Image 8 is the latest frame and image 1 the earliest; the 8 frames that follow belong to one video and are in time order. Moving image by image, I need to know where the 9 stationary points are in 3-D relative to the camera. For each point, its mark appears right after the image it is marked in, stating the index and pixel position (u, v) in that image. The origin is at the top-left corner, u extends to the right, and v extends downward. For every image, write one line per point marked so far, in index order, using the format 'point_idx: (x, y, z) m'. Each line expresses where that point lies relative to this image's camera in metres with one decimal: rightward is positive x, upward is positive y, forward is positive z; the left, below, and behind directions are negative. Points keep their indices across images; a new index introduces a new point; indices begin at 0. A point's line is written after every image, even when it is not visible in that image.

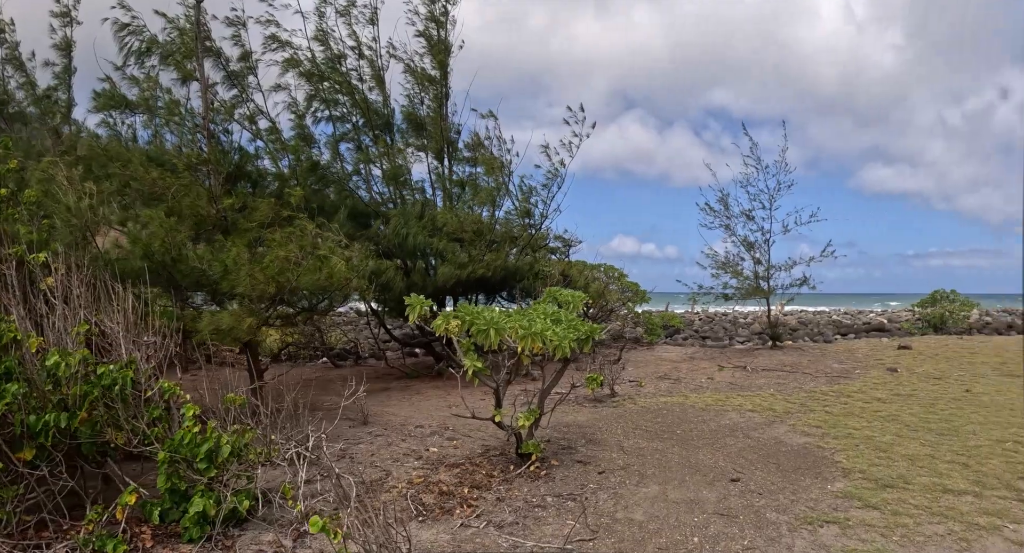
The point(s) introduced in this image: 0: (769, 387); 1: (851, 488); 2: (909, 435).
0: (+3.4, -1.5, +6.9) m
1: (+2.6, -1.7, +4.0) m
2: (+3.5, -1.4, +4.5) m
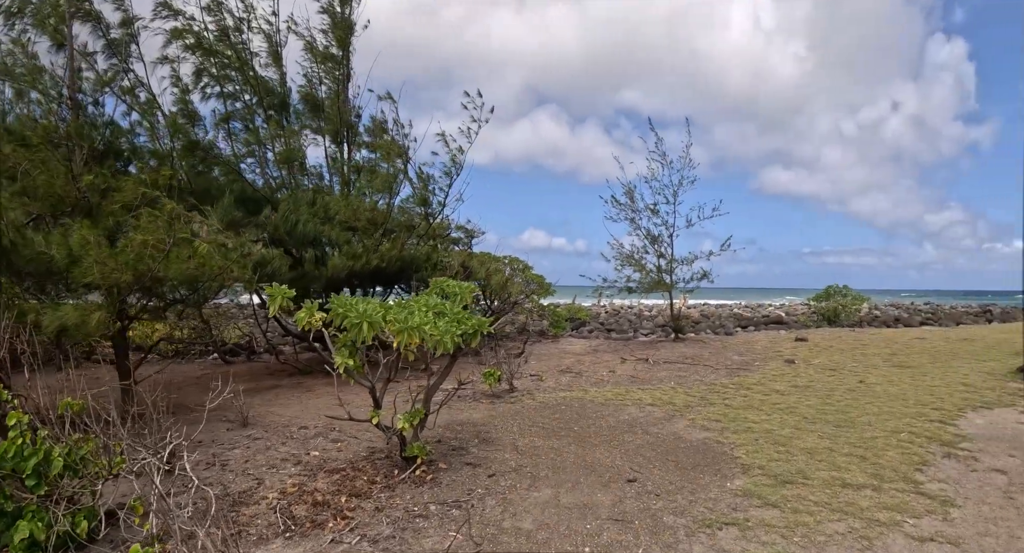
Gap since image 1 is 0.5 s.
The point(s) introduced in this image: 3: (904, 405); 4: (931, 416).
0: (+2.0, -1.3, +6.6) m
1: (+1.7, -1.5, +3.6) m
2: (+2.5, -1.3, +4.3) m
3: (+3.4, -1.1, +4.5) m
4: (+3.4, -1.1, +4.1) m
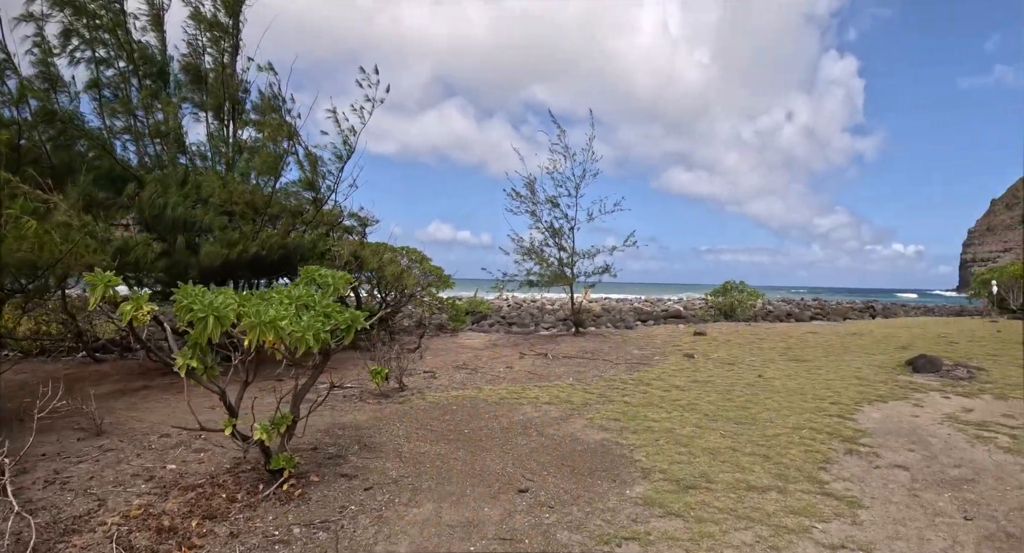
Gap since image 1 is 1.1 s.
0: (+0.7, -1.2, +6.2) m
1: (+0.9, -1.4, +3.2) m
2: (+1.6, -1.2, +4.0) m
3: (+2.5, -1.0, +4.3) m
4: (+2.5, -1.1, +4.0) m
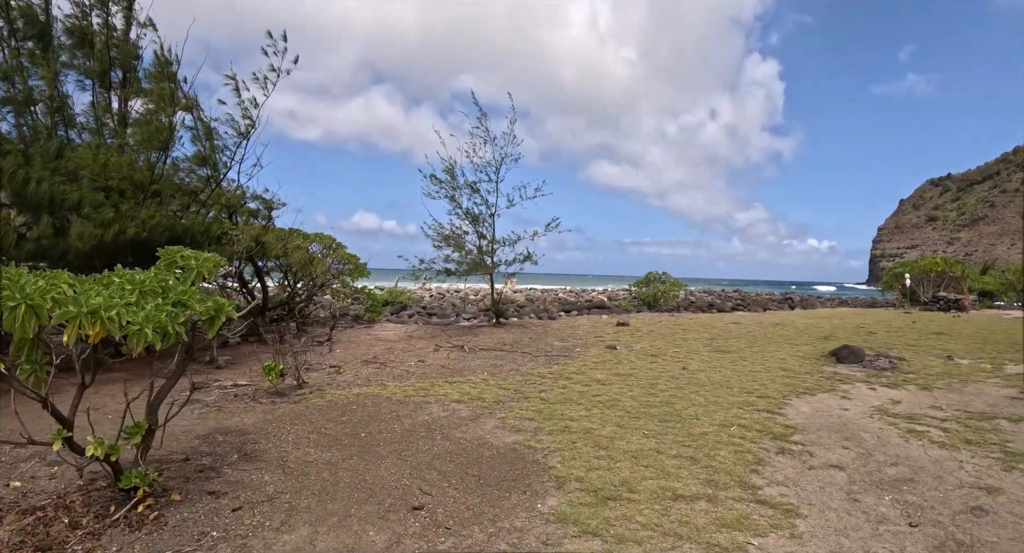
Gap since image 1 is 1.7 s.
0: (-0.3, -1.0, +5.6) m
1: (+0.3, -1.2, +2.7) m
2: (+0.8, -1.0, +3.6) m
3: (+1.7, -0.9, +4.0) m
4: (+1.8, -0.9, +3.7) m
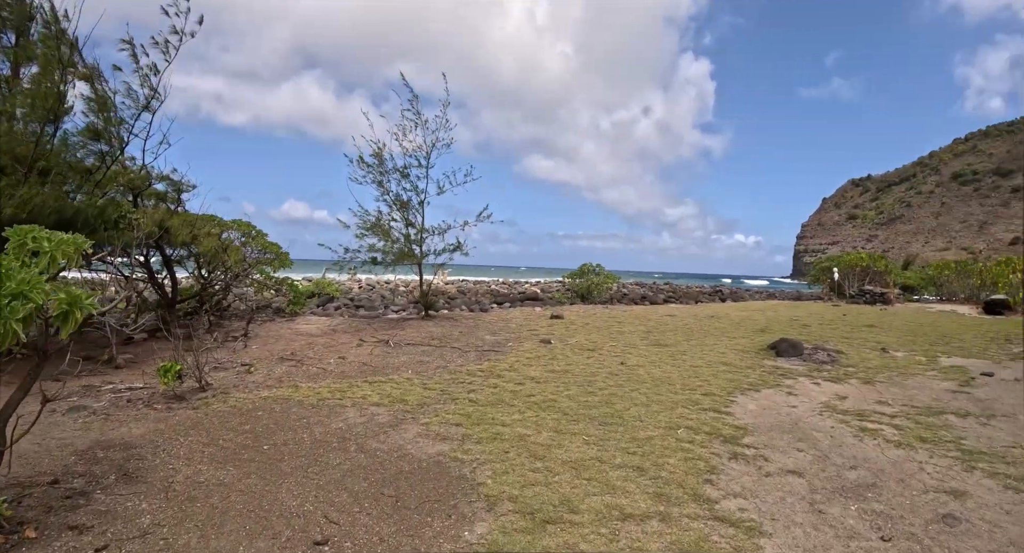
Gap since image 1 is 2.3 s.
0: (-1.0, -0.9, +5.1) m
1: (-0.1, -1.2, +2.3) m
2: (+0.4, -1.0, +3.2) m
3: (+1.2, -0.8, +3.8) m
4: (+1.3, -0.9, +3.4) m
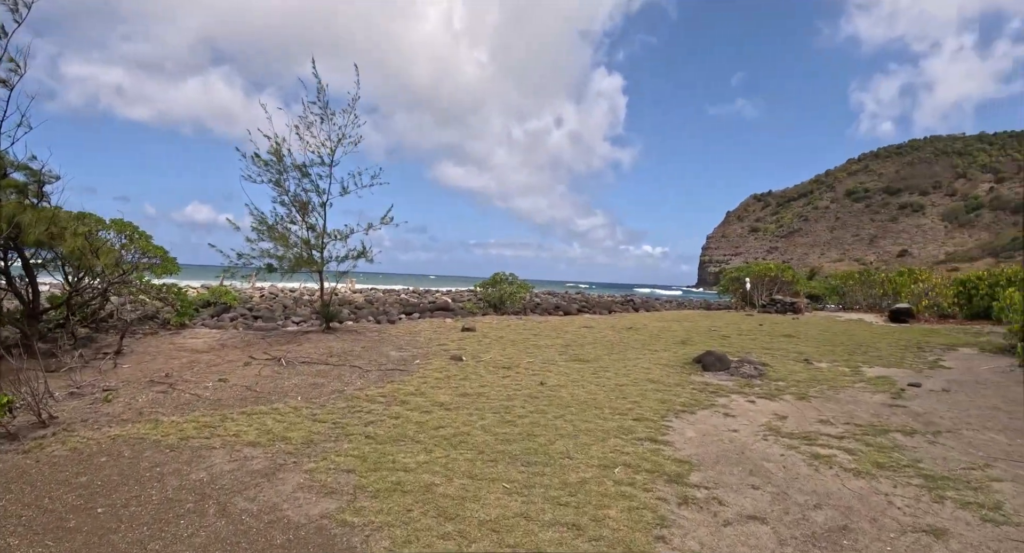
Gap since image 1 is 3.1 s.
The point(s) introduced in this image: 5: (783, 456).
0: (-1.8, -1.0, +4.3) m
1: (-0.4, -1.2, +1.7) m
2: (-0.1, -1.0, +2.7) m
3: (+0.6, -0.9, +3.3) m
4: (+0.8, -0.9, +3.0) m
5: (+1.4, -0.9, +2.6) m
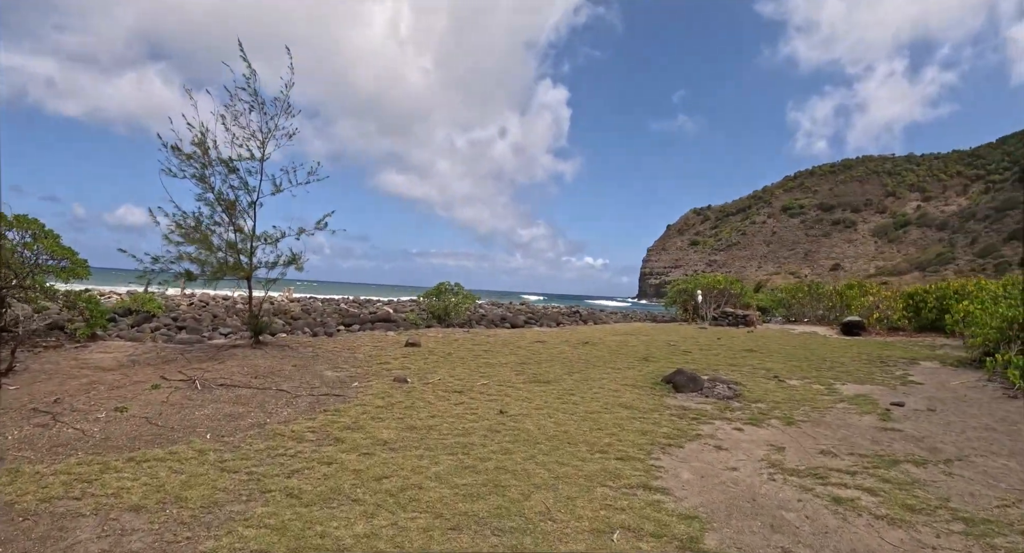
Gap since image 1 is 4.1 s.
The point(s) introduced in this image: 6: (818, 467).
0: (-2.1, -1.1, +3.6) m
1: (-0.4, -1.2, +1.1) m
2: (-0.2, -1.1, +2.1) m
3: (+0.4, -1.0, +2.8) m
4: (+0.6, -1.0, +2.5) m
5: (+1.3, -1.0, +2.2) m
6: (+1.6, -1.0, +2.6) m
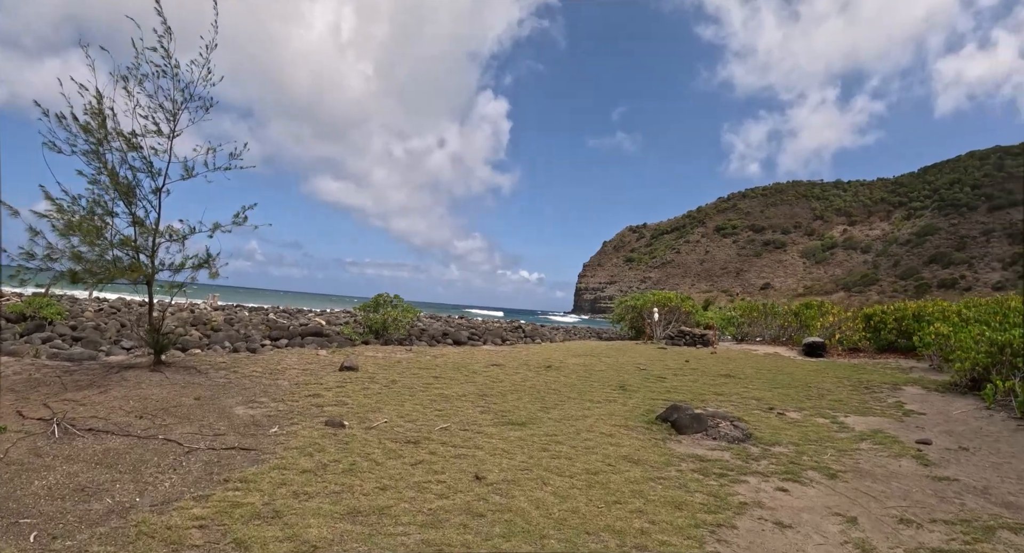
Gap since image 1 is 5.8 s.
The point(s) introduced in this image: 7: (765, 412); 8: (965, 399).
0: (-2.2, -1.2, +2.4) m
1: (-0.2, -1.2, +0.2) m
2: (-0.2, -1.1, +1.2) m
3: (+0.4, -1.0, +2.0) m
4: (+0.6, -1.0, +1.8) m
5: (+1.3, -1.0, +1.6) m
6: (+1.6, -1.0, +2.0) m
7: (+2.1, -1.1, +4.2) m
8: (+3.9, -1.0, +4.3) m
